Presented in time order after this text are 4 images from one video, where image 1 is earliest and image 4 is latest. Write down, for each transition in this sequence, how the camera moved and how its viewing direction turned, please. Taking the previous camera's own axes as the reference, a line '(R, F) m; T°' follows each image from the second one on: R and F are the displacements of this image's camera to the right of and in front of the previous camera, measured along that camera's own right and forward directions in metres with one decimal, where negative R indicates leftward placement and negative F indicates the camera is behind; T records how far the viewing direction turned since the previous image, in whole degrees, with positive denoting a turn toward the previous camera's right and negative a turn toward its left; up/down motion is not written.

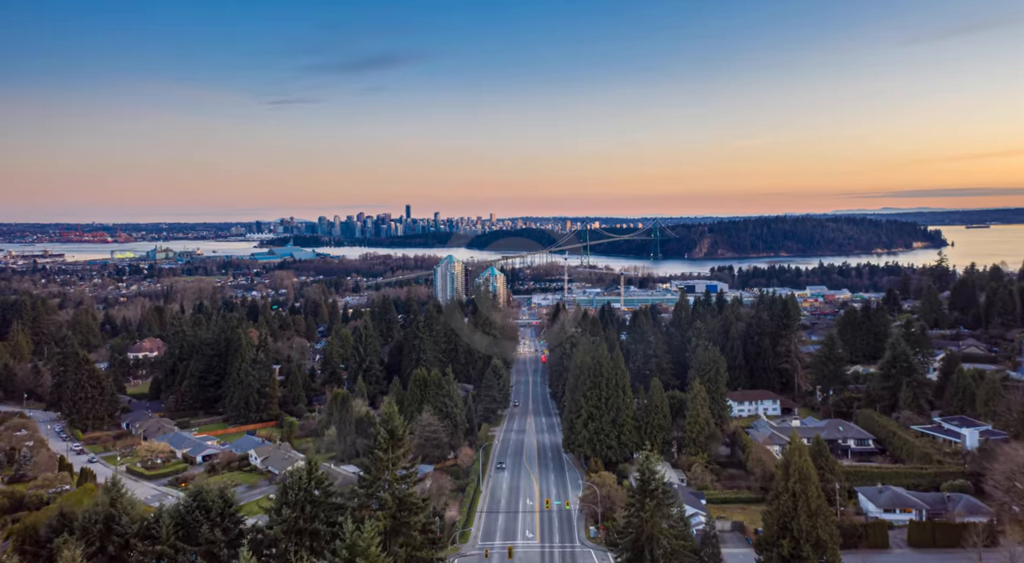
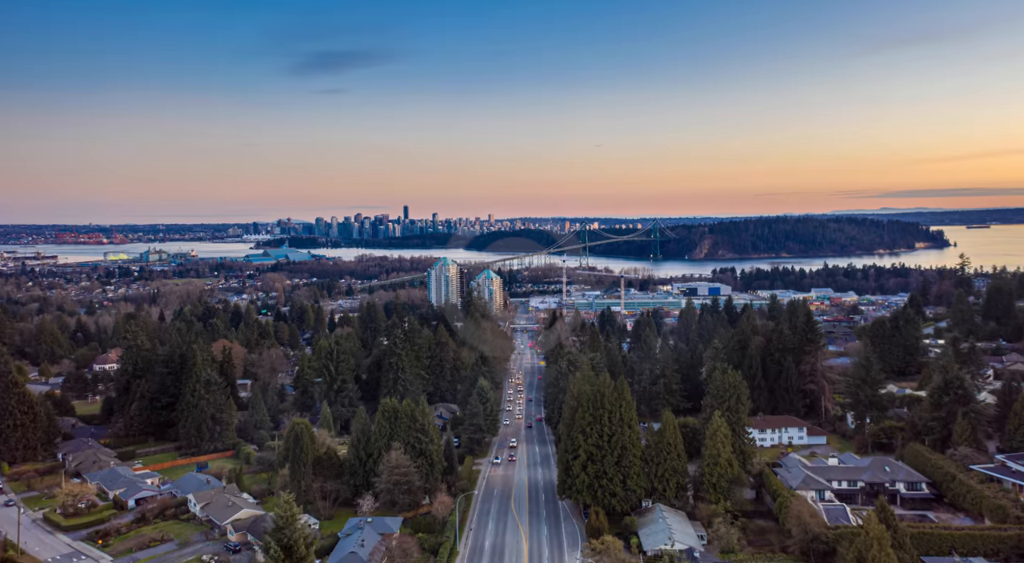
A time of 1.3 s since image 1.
(+0.3, +2.8) m; 0°
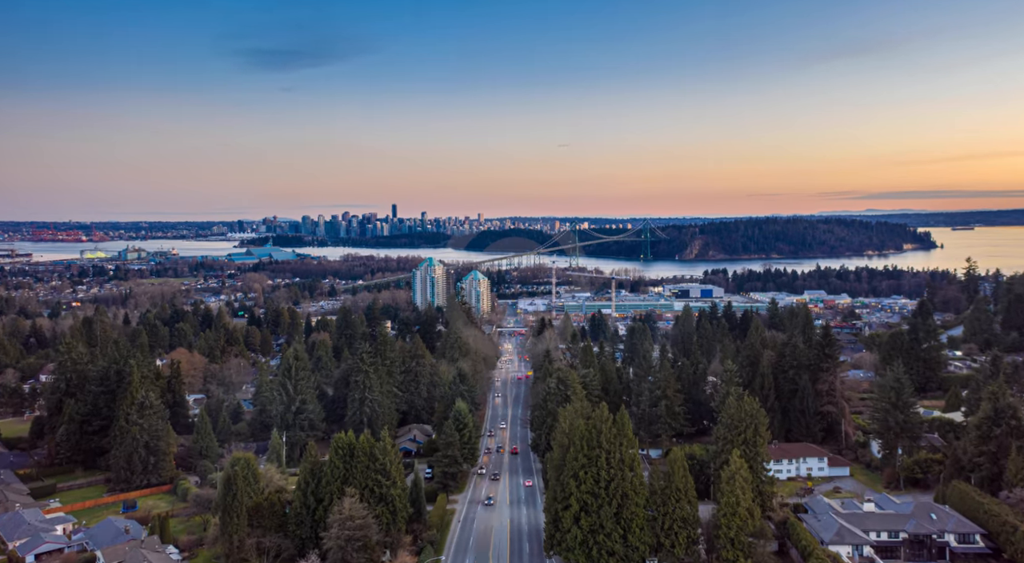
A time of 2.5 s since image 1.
(+0.1, +2.5) m; +1°
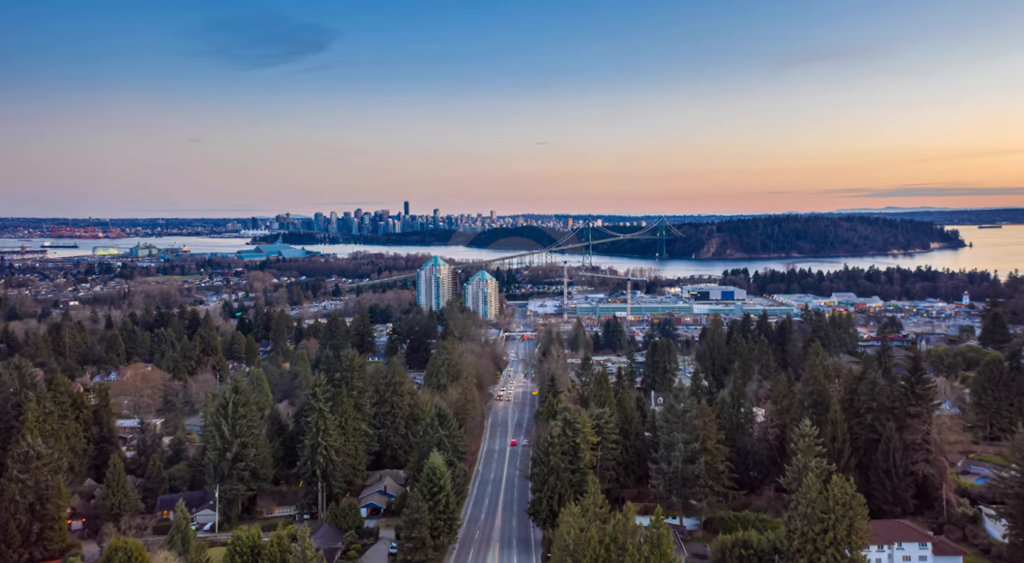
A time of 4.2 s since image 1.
(+0.4, +4.4) m; -1°
